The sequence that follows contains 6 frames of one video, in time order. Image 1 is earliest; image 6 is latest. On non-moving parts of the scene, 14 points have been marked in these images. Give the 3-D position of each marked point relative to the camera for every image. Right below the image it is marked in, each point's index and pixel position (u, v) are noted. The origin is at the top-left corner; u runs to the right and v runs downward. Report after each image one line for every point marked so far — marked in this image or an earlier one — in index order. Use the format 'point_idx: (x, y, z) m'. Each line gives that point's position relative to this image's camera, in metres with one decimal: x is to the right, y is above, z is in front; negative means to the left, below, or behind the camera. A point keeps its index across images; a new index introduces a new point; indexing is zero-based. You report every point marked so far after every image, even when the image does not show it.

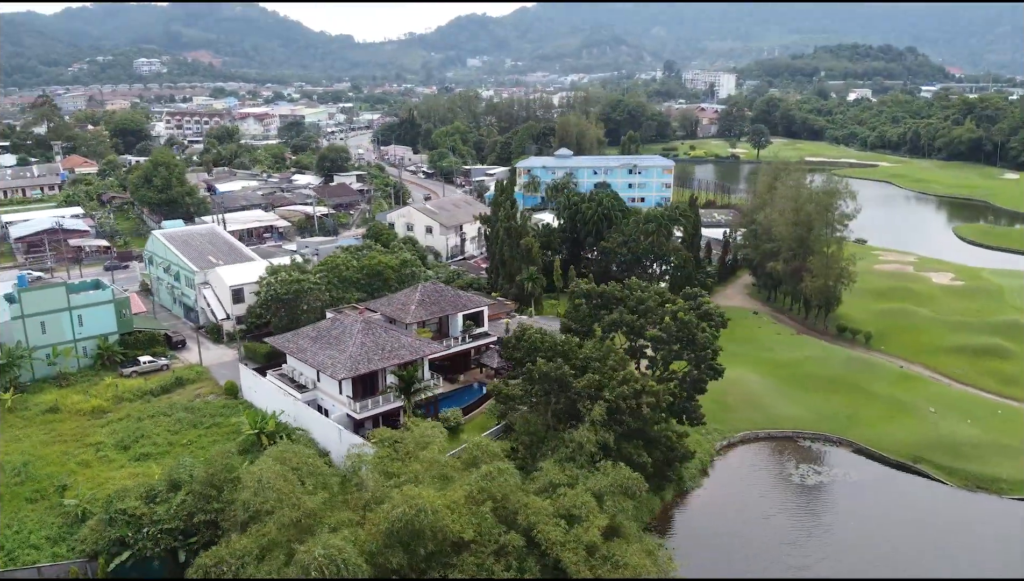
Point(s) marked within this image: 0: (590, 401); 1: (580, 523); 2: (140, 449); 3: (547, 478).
0: (+1.2, -2.0, +15.5) m
1: (+1.0, -3.6, +13.2) m
2: (-8.0, -3.3, +18.6) m
3: (+0.5, -3.1, +14.1) m
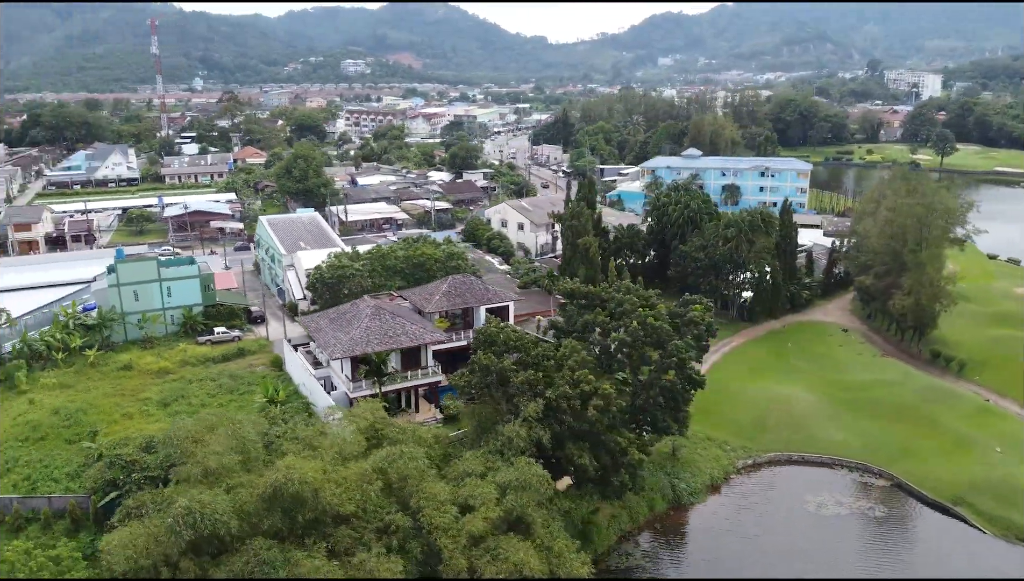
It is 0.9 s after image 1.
0: (+0.1, -2.0, +15.6) m
1: (-0.6, -3.5, +13.5) m
2: (-8.2, -2.7, +20.8) m
3: (-0.9, -3.0, +14.4) m
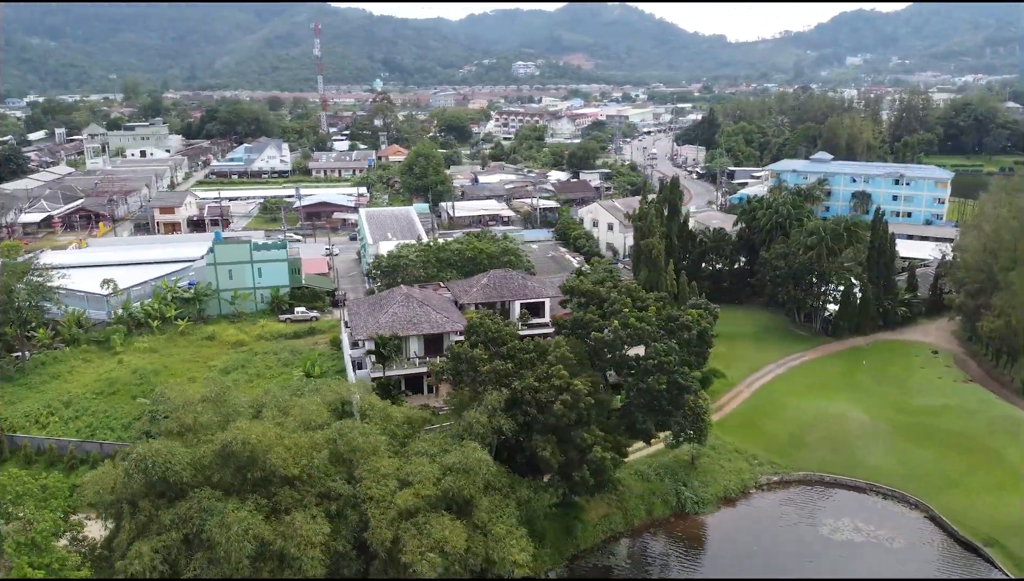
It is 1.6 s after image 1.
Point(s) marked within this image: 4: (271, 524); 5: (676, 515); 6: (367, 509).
0: (-0.4, -1.8, +16.2) m
1: (-1.7, -3.3, +14.2) m
2: (-7.5, -2.2, +23.0) m
3: (-1.8, -2.8, +15.2) m
4: (-3.8, -3.7, +13.3) m
5: (+3.7, -5.1, +19.3) m
6: (-2.4, -3.6, +13.8) m
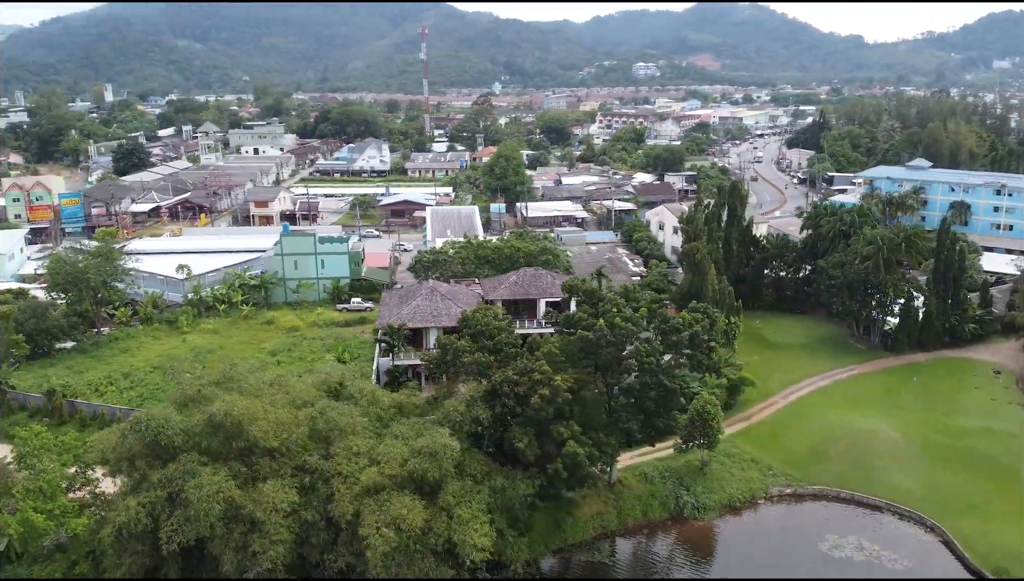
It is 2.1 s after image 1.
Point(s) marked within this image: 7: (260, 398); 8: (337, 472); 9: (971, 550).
0: (-0.8, -1.7, +16.8) m
1: (-2.4, -3.1, +15.1) m
2: (-6.8, -1.8, +24.6) m
3: (-2.3, -2.6, +16.0) m
4: (-4.6, -3.4, +14.5) m
5: (+3.7, -5.2, +19.3) m
6: (-3.1, -3.4, +14.8) m
7: (-4.8, -2.1, +16.3) m
8: (-3.1, -3.2, +14.9) m
9: (+9.6, -5.4, +17.7) m
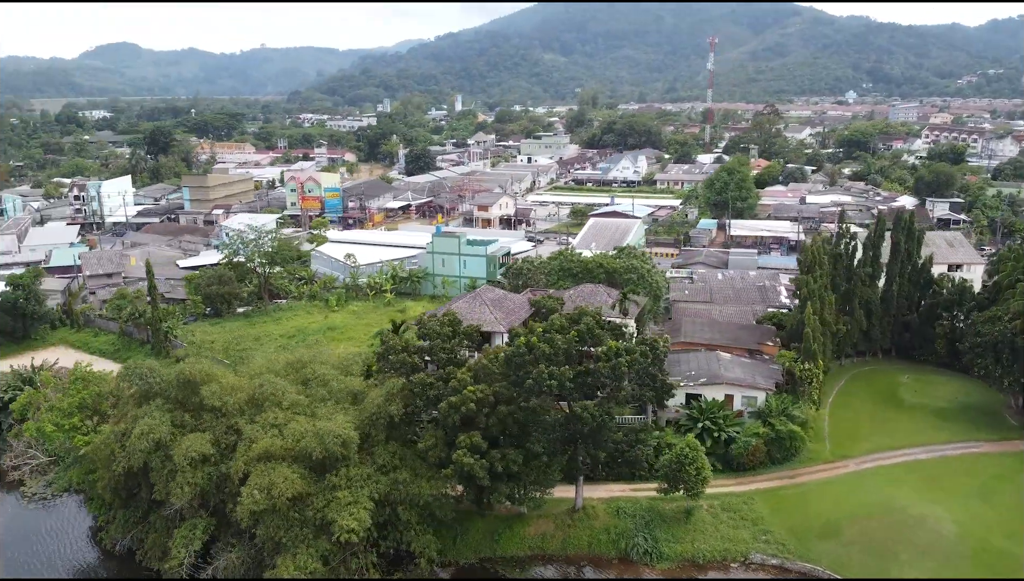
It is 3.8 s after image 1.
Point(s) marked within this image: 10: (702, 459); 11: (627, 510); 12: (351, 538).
0: (-2.3, -1.8, +18.0) m
1: (-4.6, -2.9, +17.1) m
2: (-4.4, -1.5, +27.6) m
3: (-4.1, -2.5, +17.9) m
4: (-6.9, -3.0, +17.5) m
5: (+2.4, -5.8, +18.4) m
6: (-5.4, -3.1, +17.1) m
7: (-6.2, -1.7, +19.2) m
8: (-5.3, -2.9, +17.3) m
9: (+7.0, -6.5, +14.4) m
10: (+4.2, -3.7, +18.8) m
11: (+2.7, -5.0, +19.3) m
12: (-3.1, -4.6, +15.9) m
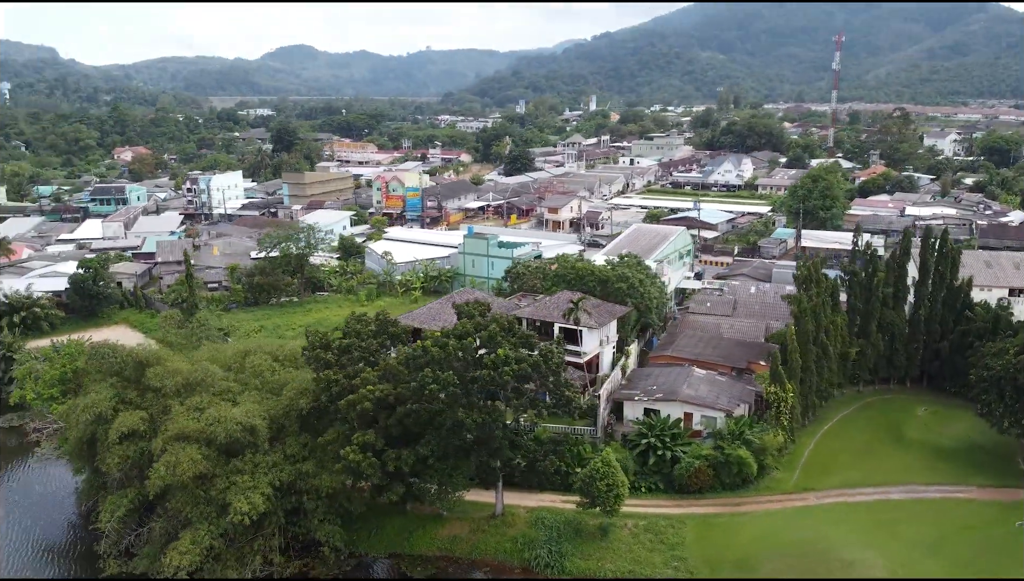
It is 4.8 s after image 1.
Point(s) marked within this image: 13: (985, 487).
0: (-4.2, -1.8, +18.7) m
1: (-6.7, -2.8, +18.3) m
2: (-4.3, -1.4, +28.5) m
3: (-6.0, -2.4, +19.0) m
4: (-8.8, -2.7, +19.2) m
5: (+0.3, -6.0, +18.2) m
6: (-7.5, -2.9, +18.5) m
7: (-7.7, -1.5, +20.7) m
8: (-7.4, -2.8, +18.7) m
9: (+3.9, -6.9, +13.4) m
10: (+2.3, -4.0, +18.3) m
11: (+0.8, -5.2, +19.1) m
12: (-5.5, -4.5, +16.8) m
13: (+11.1, -4.6, +19.9) m
